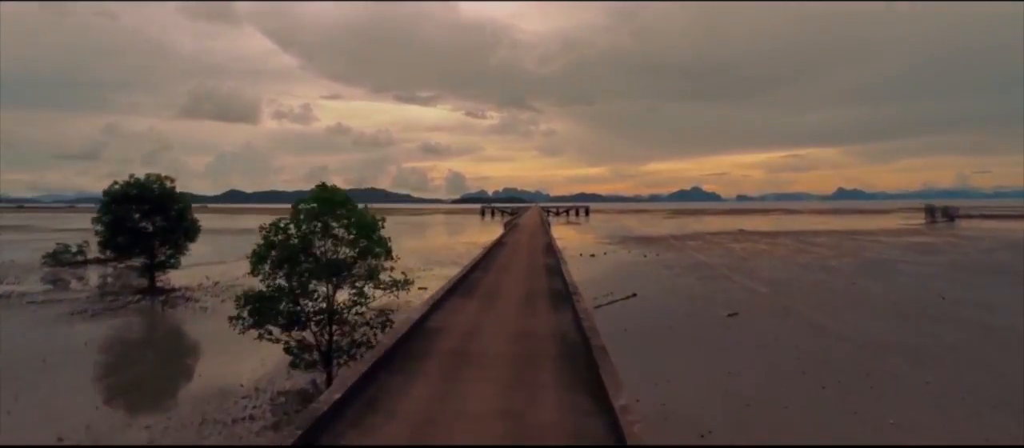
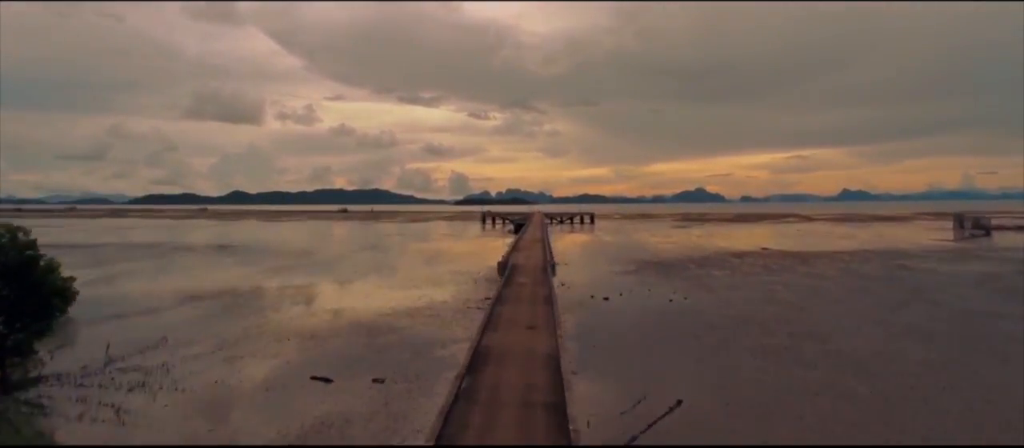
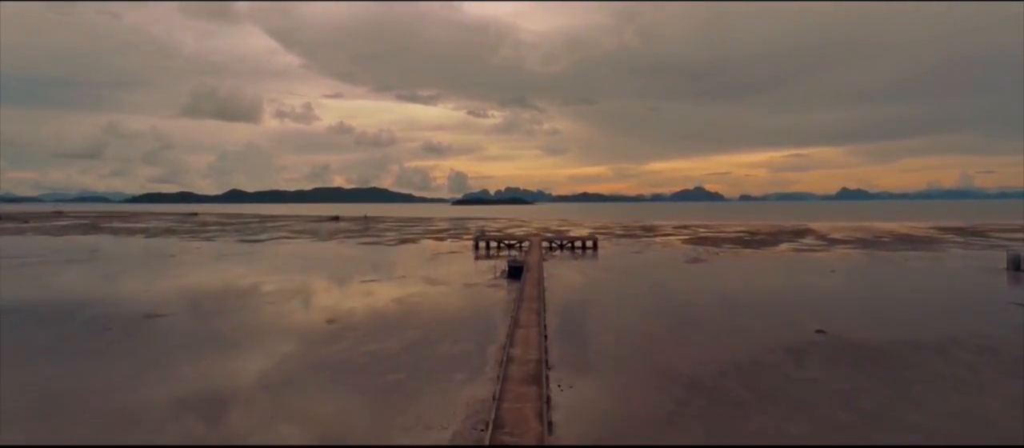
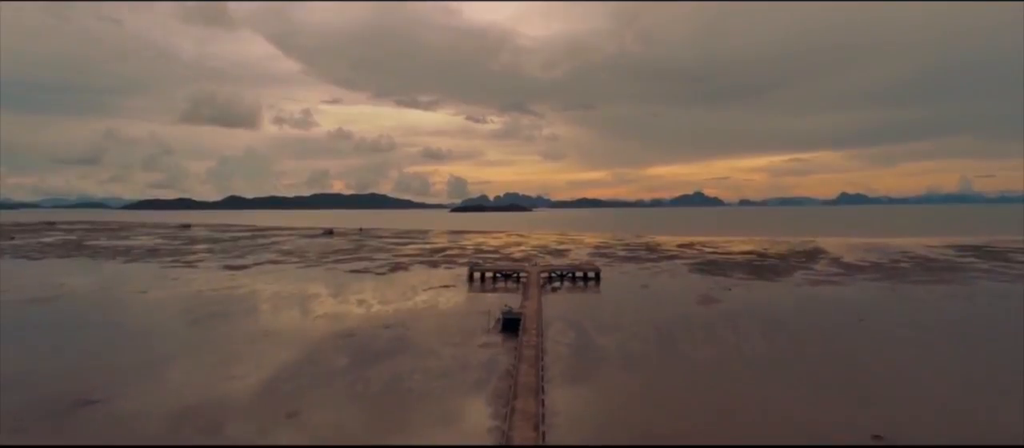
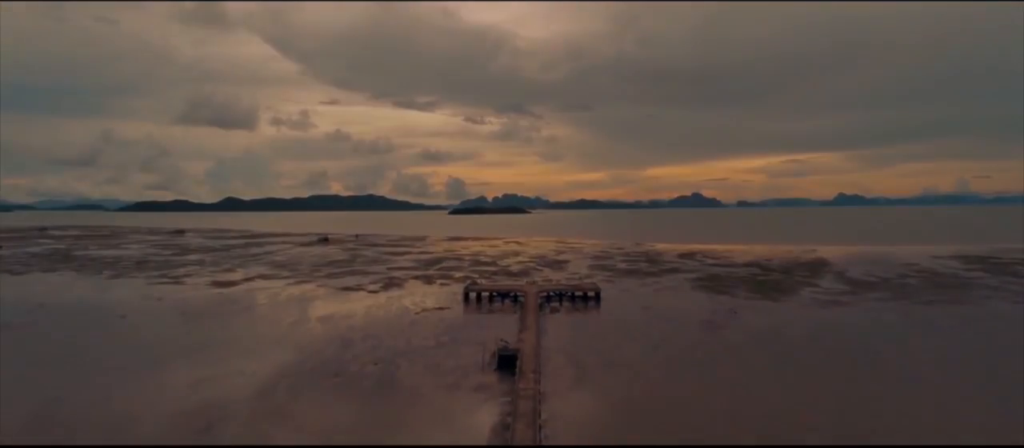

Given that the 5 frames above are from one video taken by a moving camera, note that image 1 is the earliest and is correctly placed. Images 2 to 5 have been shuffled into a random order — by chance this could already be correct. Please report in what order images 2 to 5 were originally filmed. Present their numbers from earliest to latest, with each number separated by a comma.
2, 3, 4, 5
